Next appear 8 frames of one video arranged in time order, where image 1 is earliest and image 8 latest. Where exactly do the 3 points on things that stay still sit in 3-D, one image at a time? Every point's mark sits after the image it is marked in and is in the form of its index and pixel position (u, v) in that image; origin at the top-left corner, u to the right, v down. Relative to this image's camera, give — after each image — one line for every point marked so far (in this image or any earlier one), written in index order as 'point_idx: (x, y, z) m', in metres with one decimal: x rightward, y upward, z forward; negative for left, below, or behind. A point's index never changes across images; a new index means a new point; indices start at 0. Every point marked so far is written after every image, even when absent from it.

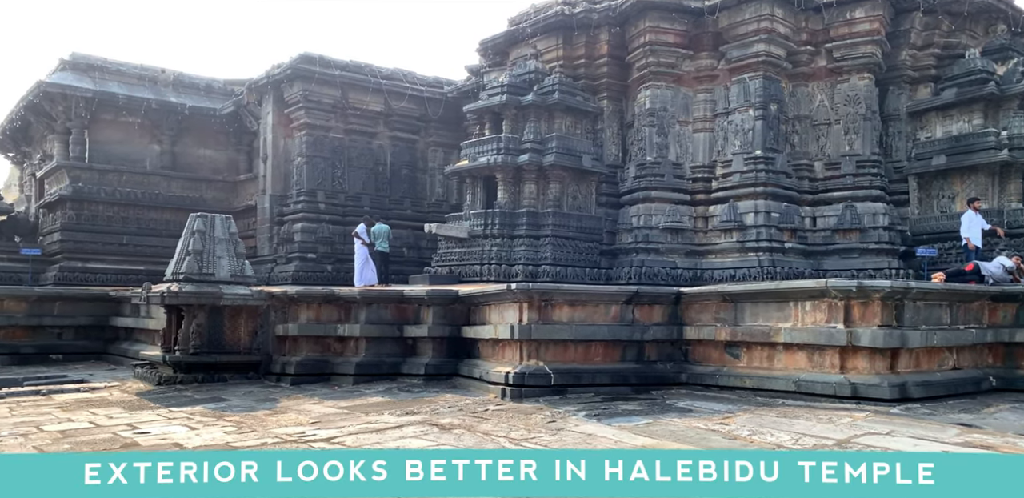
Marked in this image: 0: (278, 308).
0: (-2.5, -0.6, +9.2) m
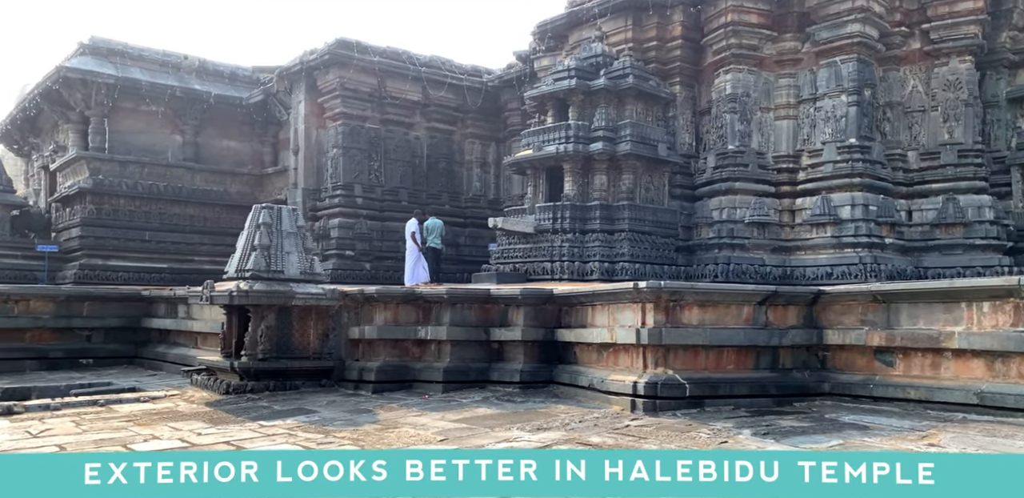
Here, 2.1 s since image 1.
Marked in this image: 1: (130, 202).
0: (-1.6, -0.6, +8.4) m
1: (-7.1, +0.9, +16.0) m
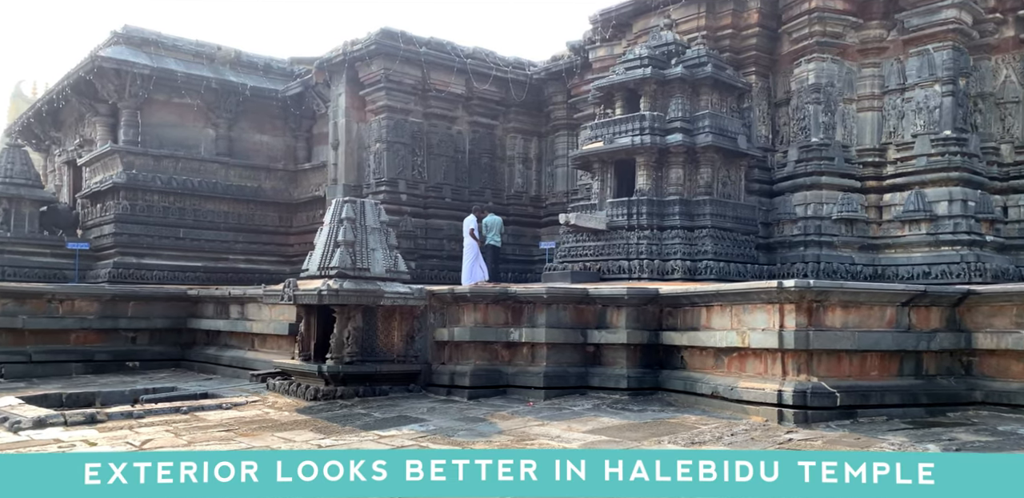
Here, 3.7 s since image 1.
0: (-0.7, -0.6, +7.8) m
1: (-6.3, +0.9, +15.5) m
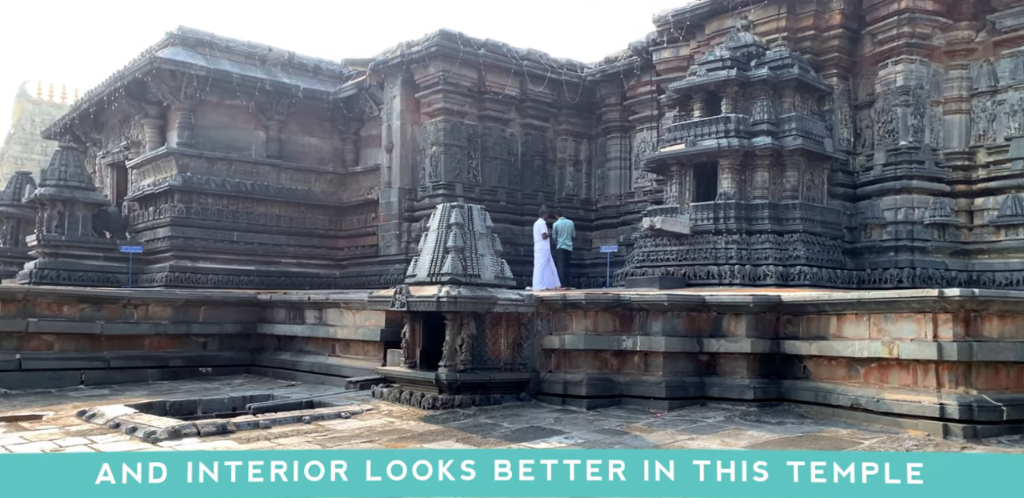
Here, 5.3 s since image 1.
0: (+0.3, -0.6, +7.7) m
1: (-5.3, +0.9, +15.3) m
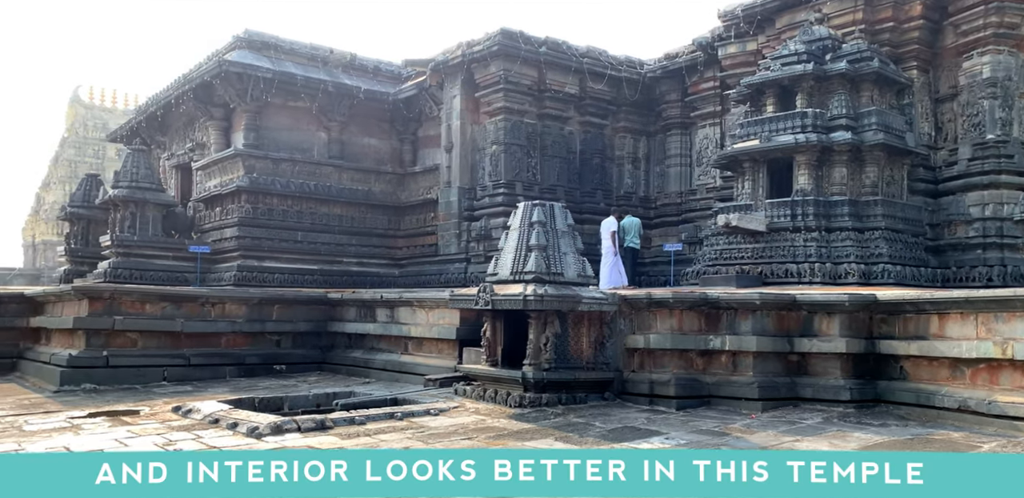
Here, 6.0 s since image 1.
0: (+1.0, -0.6, +7.6) m
1: (-4.2, +0.9, +15.5) m
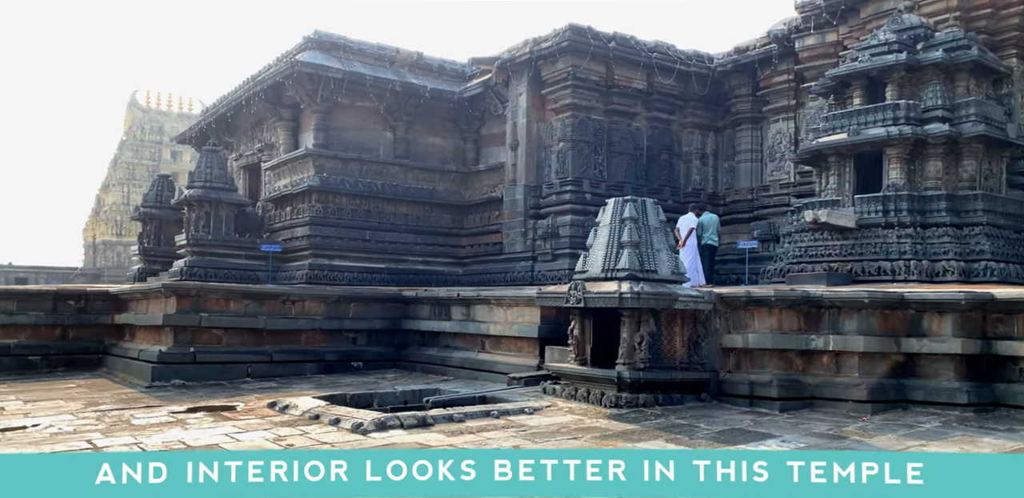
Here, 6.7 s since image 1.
0: (+1.8, -0.6, +7.4) m
1: (-3.0, +0.9, +15.5) m
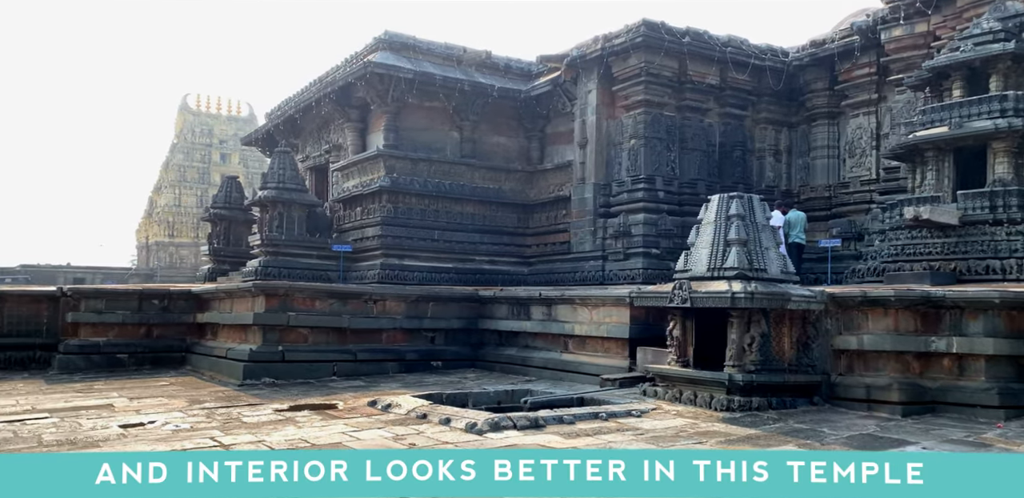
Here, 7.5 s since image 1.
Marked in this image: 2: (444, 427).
0: (+2.7, -0.5, +7.1) m
1: (-1.7, +0.9, +15.5) m
2: (-0.5, -1.2, +5.8) m
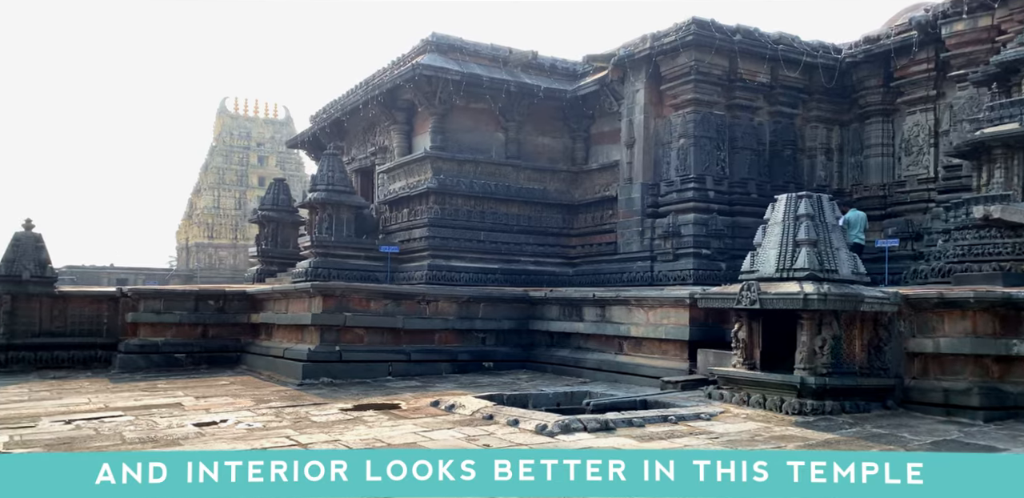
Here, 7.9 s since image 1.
0: (+3.2, -0.5, +6.9) m
1: (-0.8, +0.9, +15.5) m
2: (0.0, -1.2, +5.7) m
